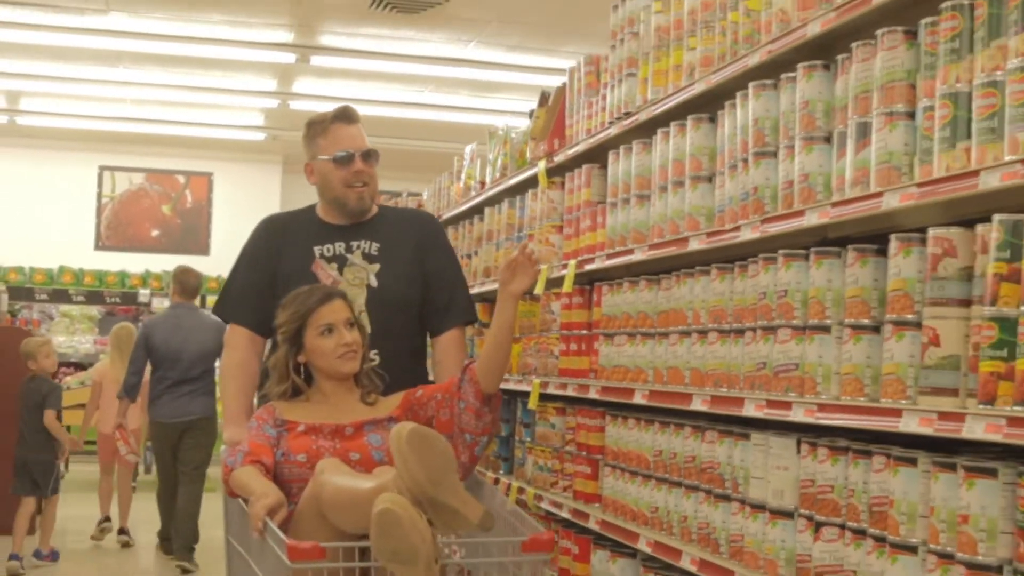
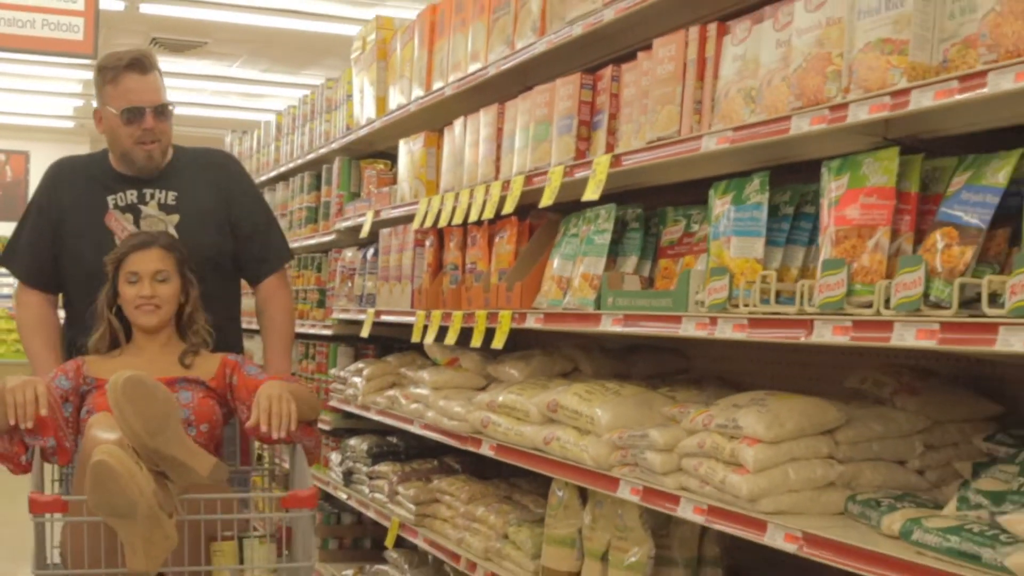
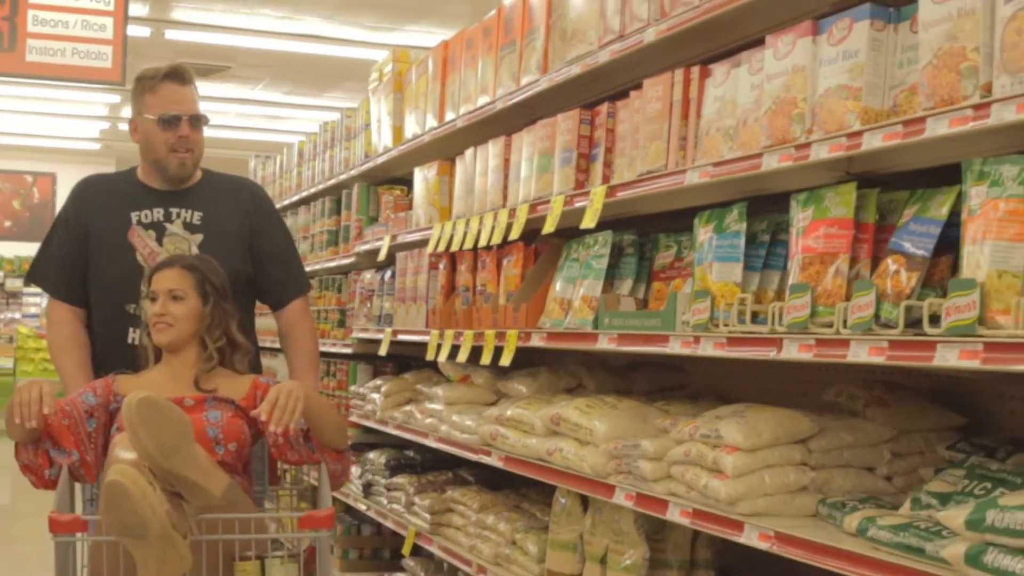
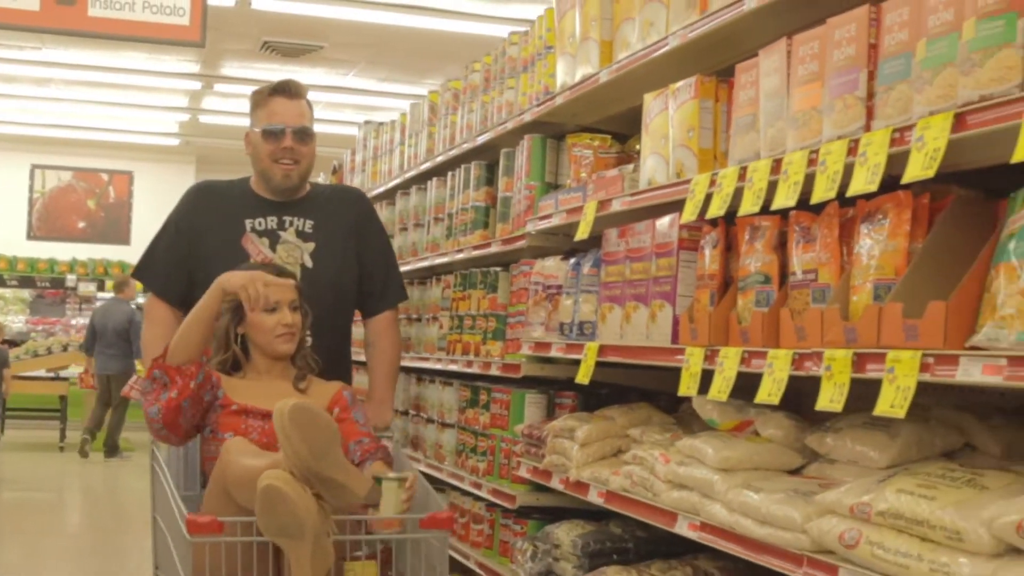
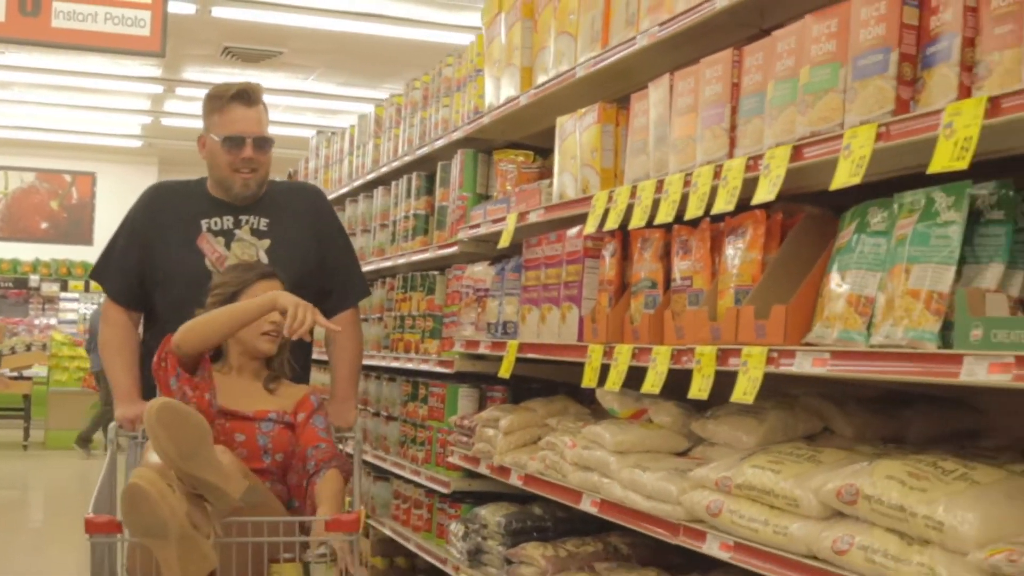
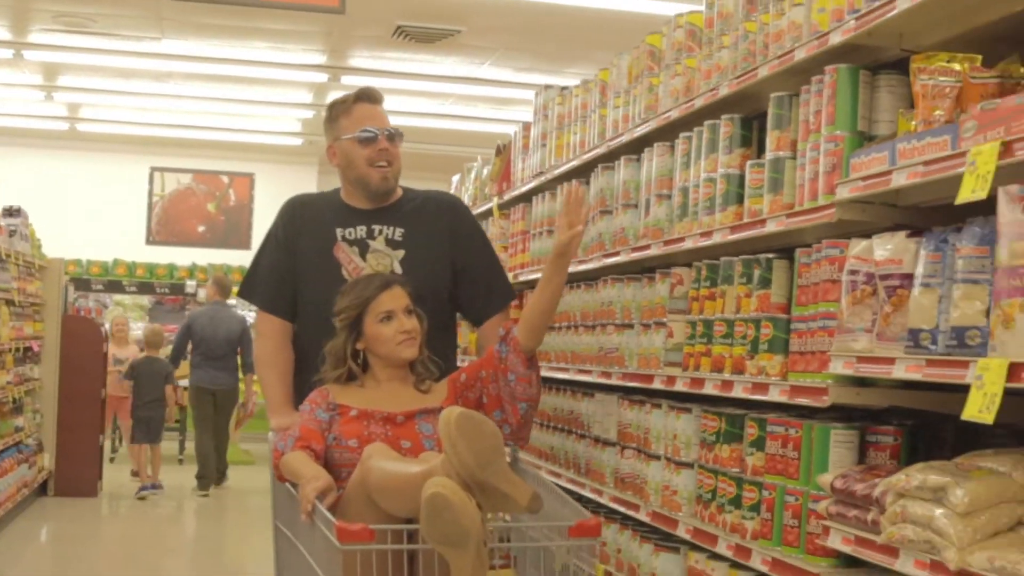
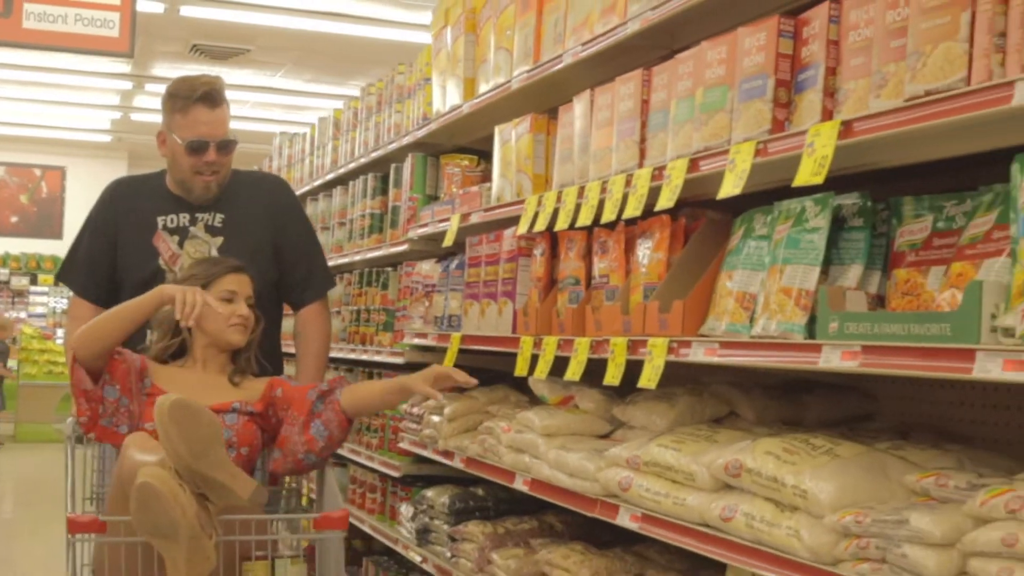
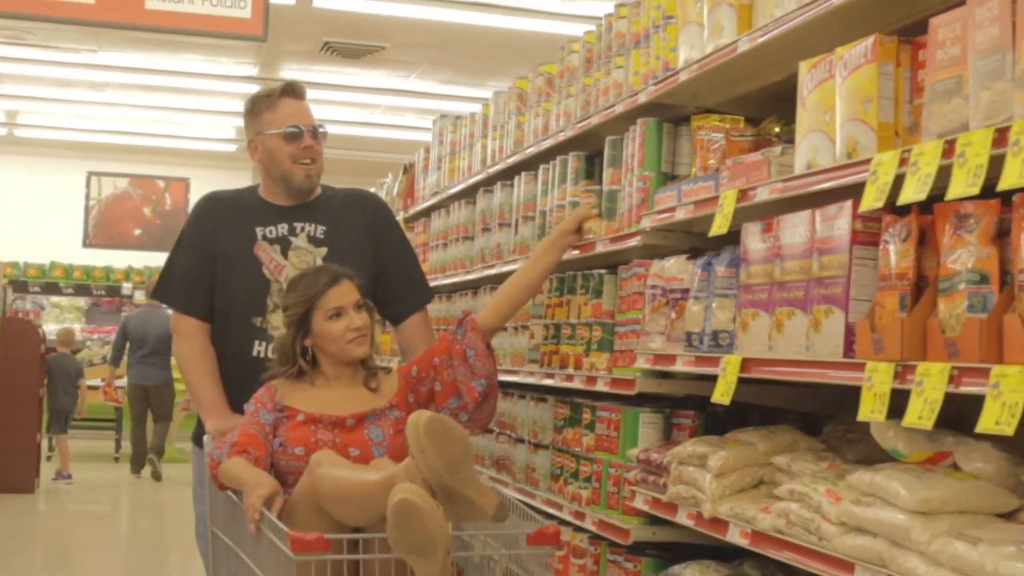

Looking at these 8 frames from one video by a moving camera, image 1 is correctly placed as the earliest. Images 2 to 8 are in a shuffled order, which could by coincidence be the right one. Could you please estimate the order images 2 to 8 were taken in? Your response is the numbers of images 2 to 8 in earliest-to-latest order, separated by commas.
6, 8, 4, 5, 7, 2, 3
